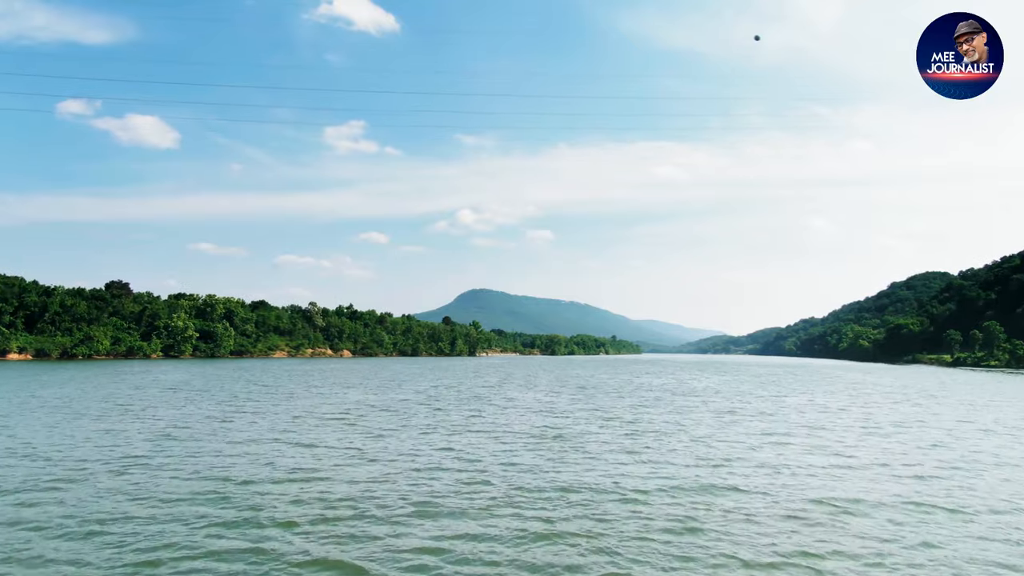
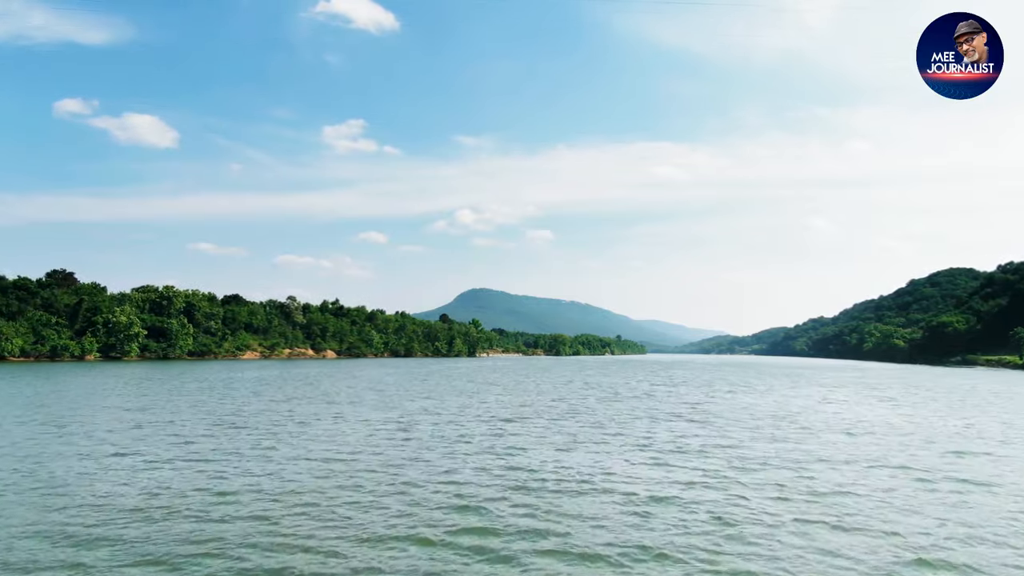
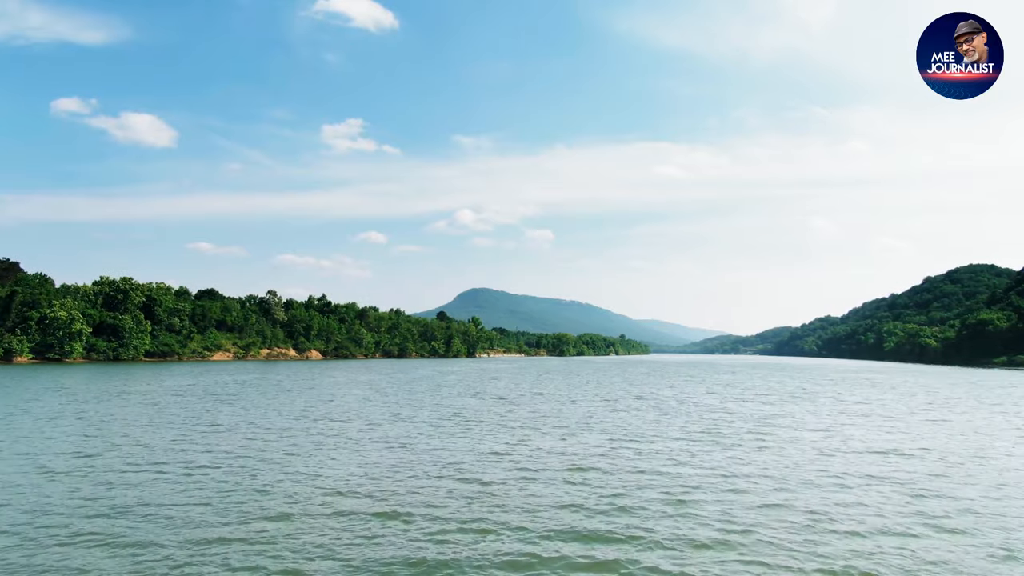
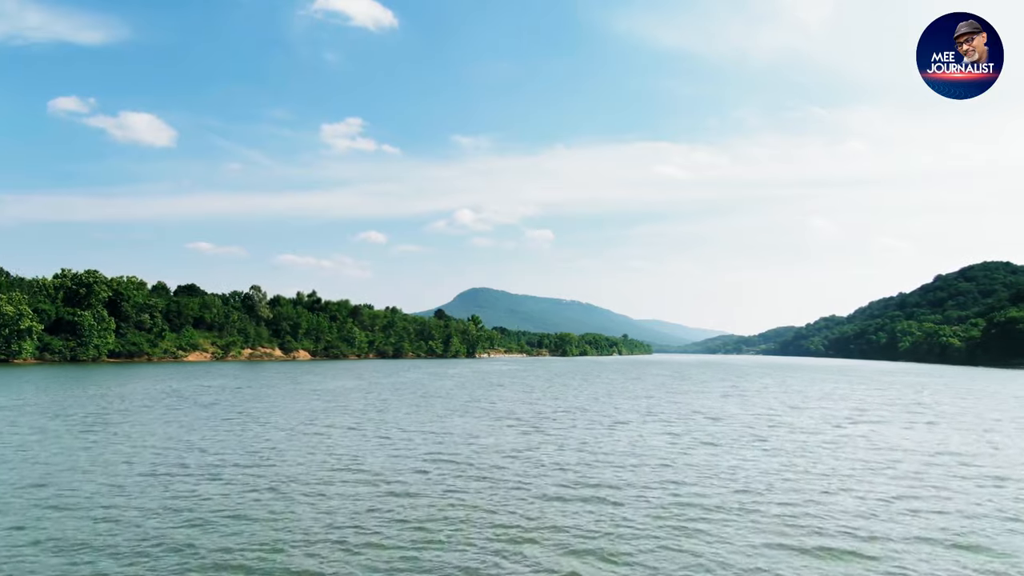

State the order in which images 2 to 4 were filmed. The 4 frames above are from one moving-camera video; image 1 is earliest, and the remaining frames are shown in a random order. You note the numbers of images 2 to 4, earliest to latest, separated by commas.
2, 3, 4
